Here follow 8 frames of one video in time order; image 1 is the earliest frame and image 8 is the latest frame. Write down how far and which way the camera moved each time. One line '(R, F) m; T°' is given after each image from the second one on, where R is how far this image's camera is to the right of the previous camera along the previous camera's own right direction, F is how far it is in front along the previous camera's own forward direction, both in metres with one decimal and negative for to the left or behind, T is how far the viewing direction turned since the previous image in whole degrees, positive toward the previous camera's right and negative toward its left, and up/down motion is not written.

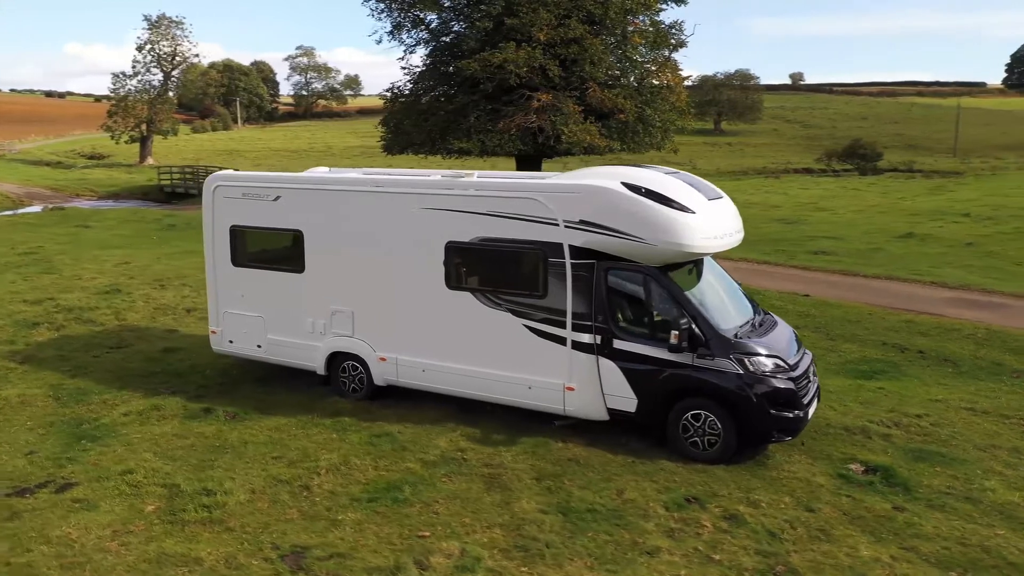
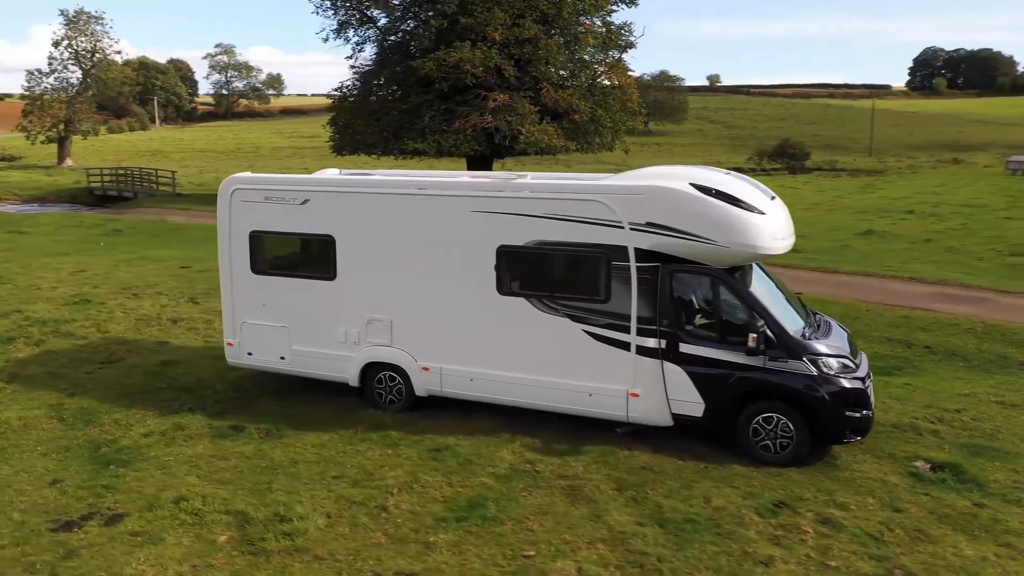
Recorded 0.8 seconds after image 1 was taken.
(-1.3, +0.3) m; +5°
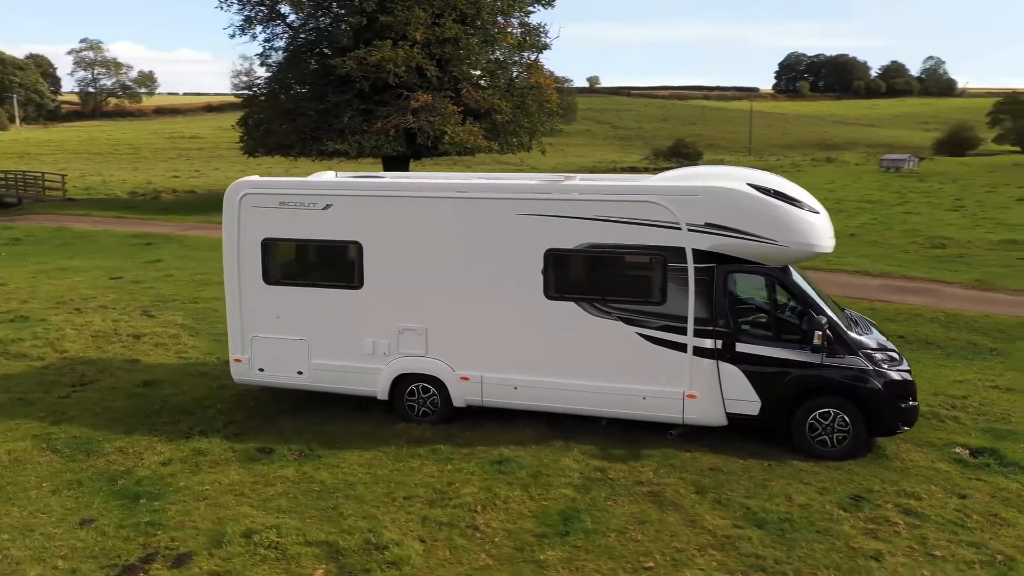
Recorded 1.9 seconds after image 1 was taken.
(-1.5, +0.3) m; +8°
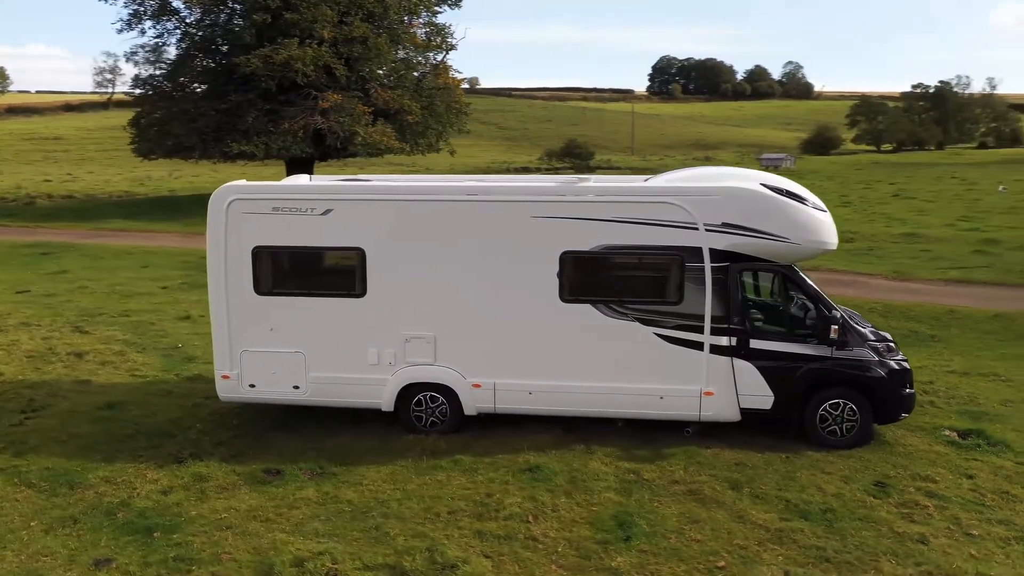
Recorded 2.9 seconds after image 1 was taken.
(-1.2, +0.2) m; +8°
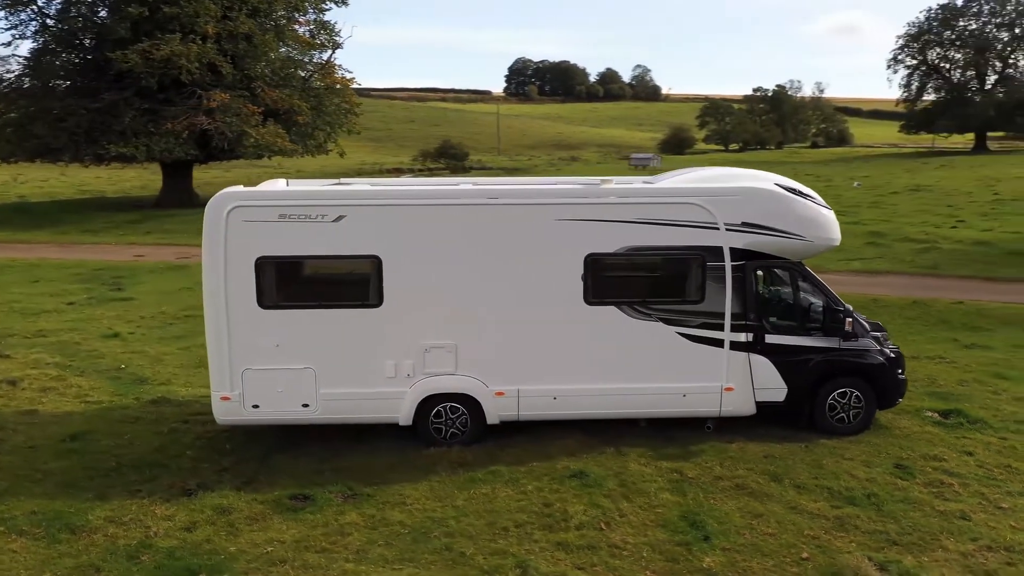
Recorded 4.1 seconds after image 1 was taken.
(-1.5, +0.3) m; +10°
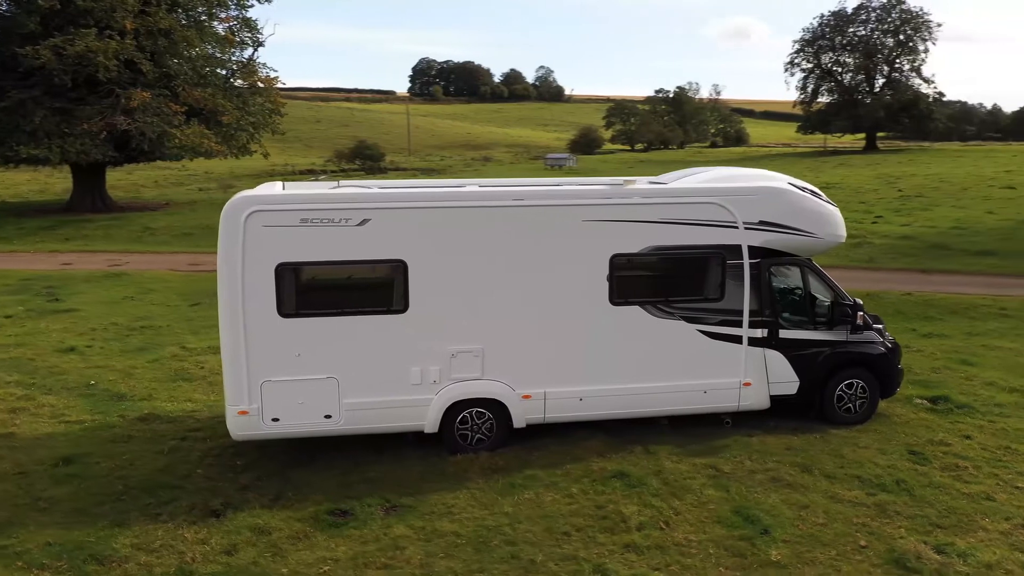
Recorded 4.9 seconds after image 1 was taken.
(-1.1, +0.1) m; +6°
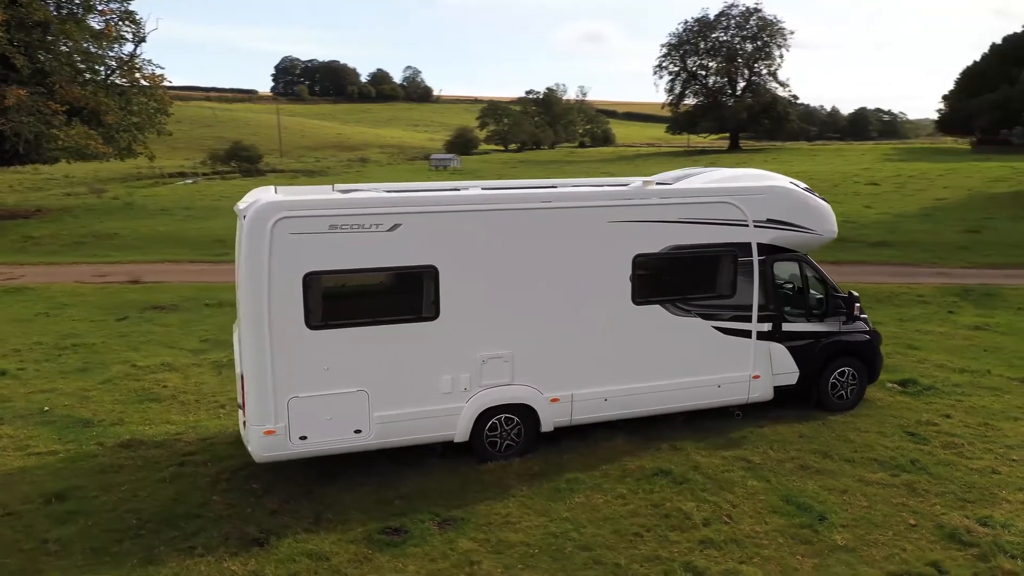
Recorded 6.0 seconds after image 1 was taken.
(-1.4, +0.2) m; +9°
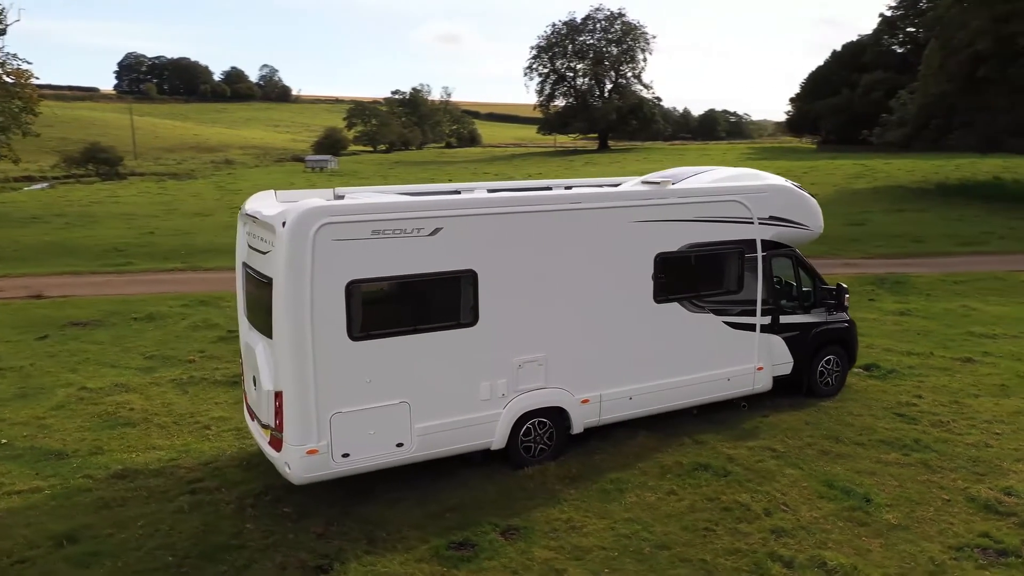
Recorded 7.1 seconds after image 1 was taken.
(-1.5, +0.2) m; +9°
